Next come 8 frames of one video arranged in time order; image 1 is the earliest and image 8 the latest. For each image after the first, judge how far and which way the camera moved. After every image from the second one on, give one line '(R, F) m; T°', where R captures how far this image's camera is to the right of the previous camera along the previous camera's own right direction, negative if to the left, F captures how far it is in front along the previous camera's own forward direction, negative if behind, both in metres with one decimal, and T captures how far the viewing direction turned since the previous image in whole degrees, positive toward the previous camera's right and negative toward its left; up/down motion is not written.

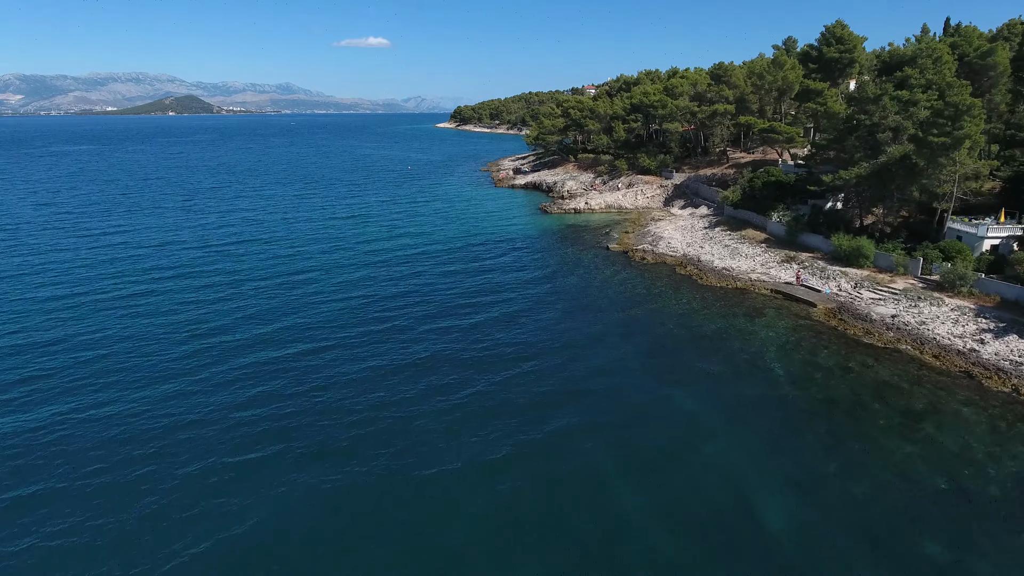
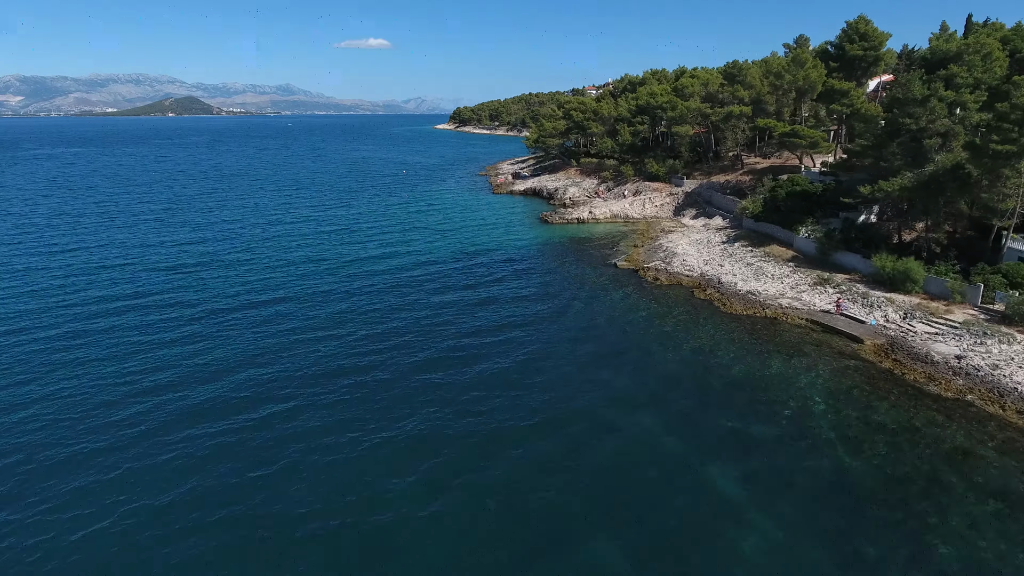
(+0.2, +5.0) m; 0°
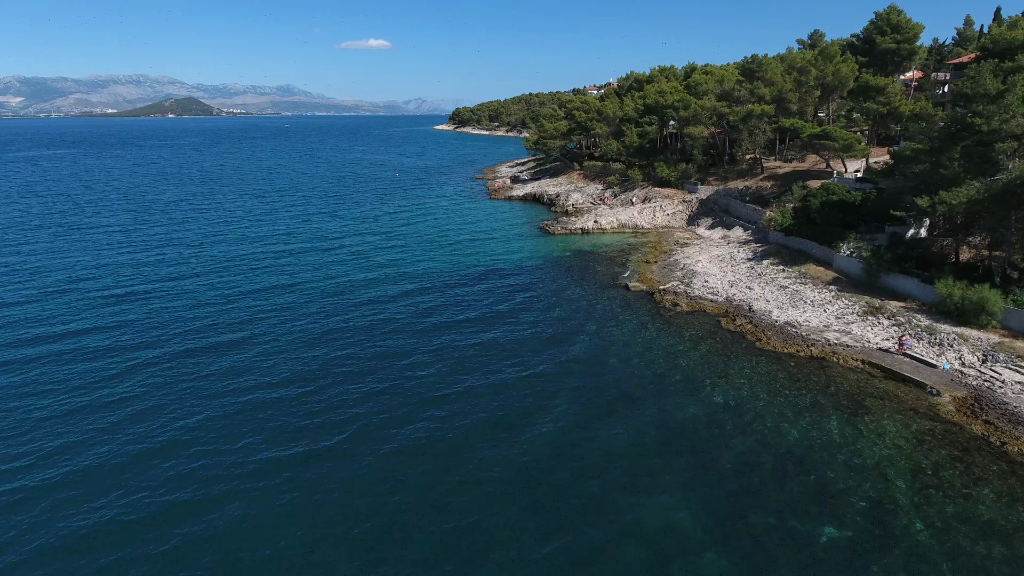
(+0.3, +5.8) m; 0°
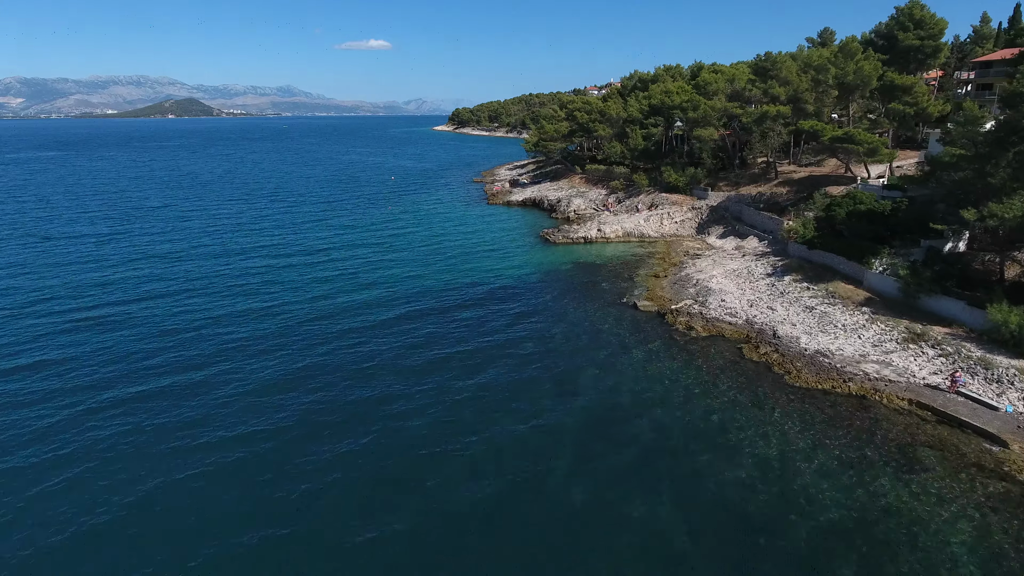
(+0.2, +3.6) m; 0°
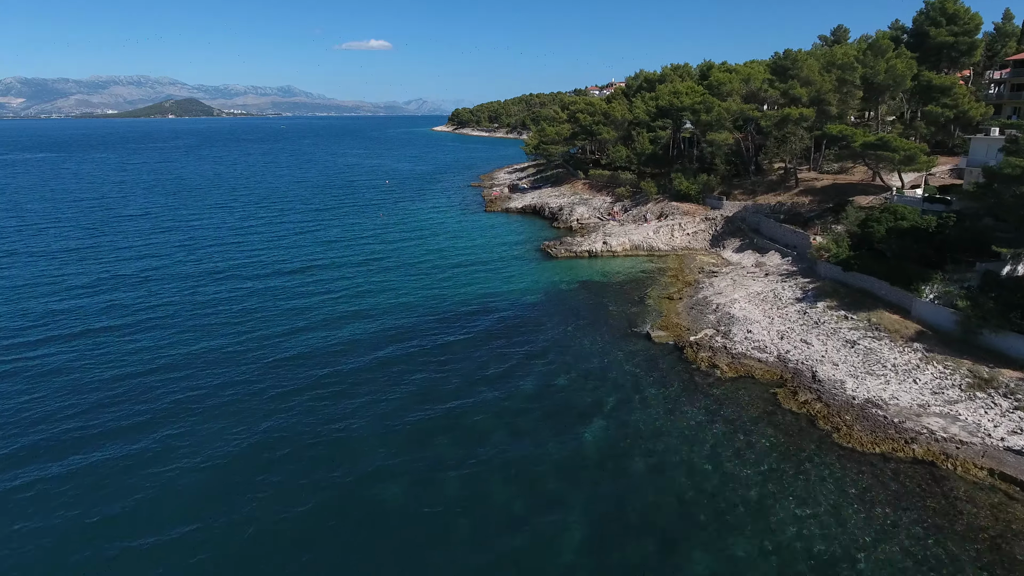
(+0.2, +4.4) m; 0°
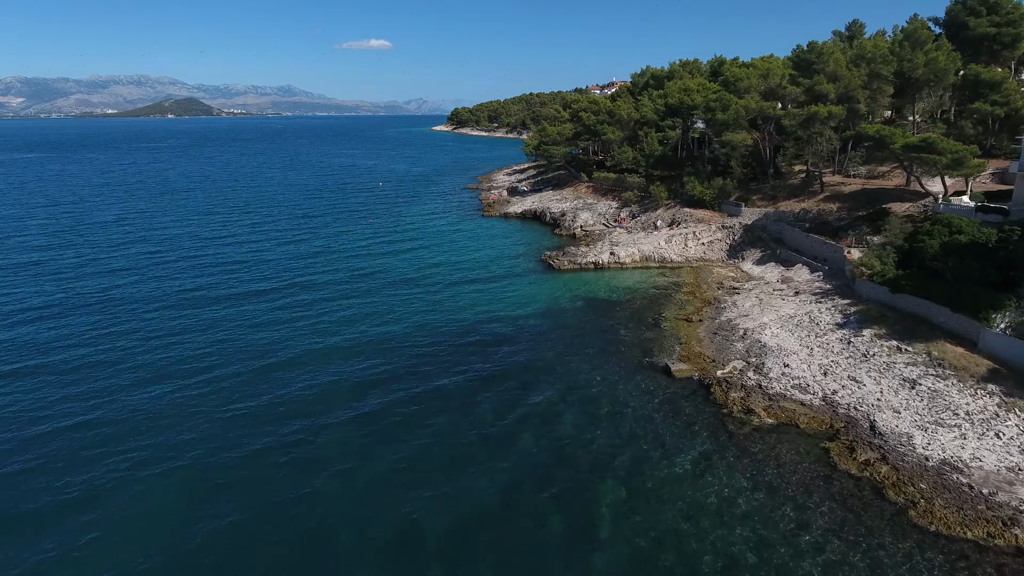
(+0.1, +4.5) m; 0°
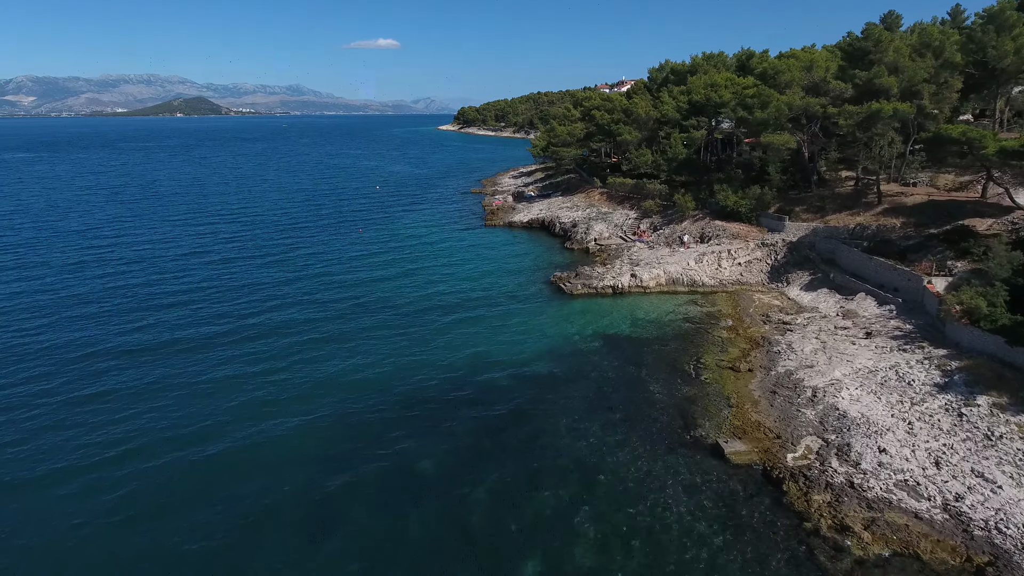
(+0.2, +6.8) m; -1°
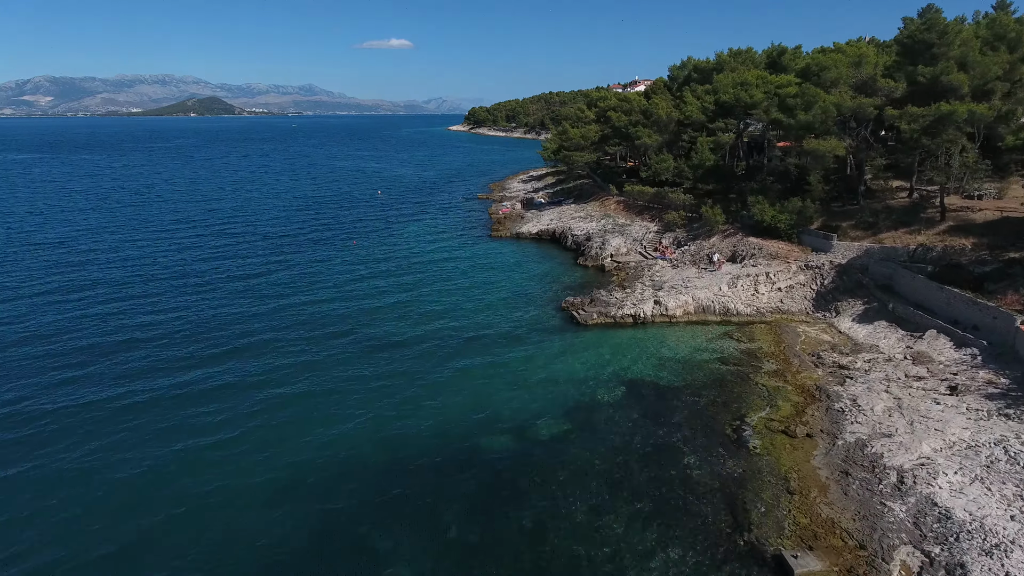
(+0.3, +5.1) m; -1°
